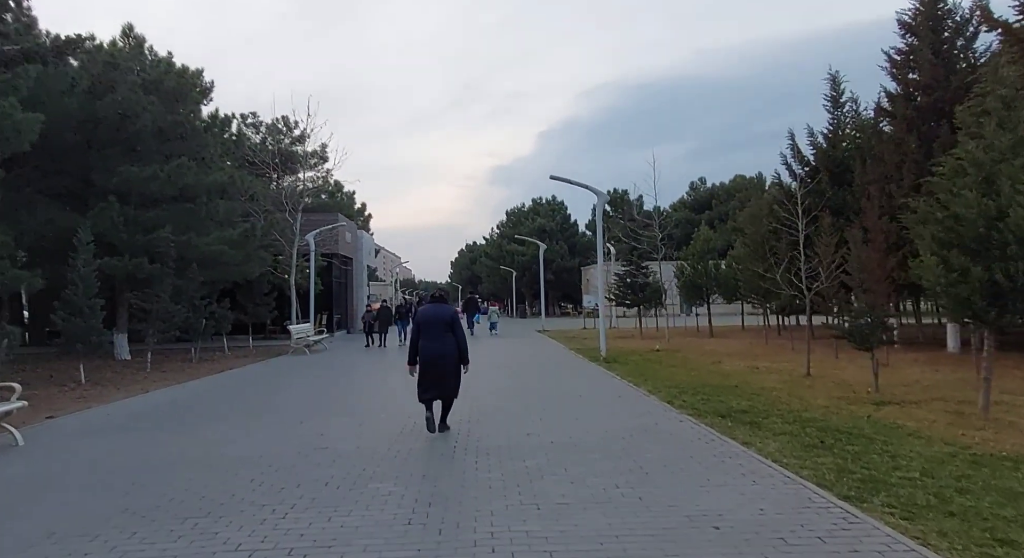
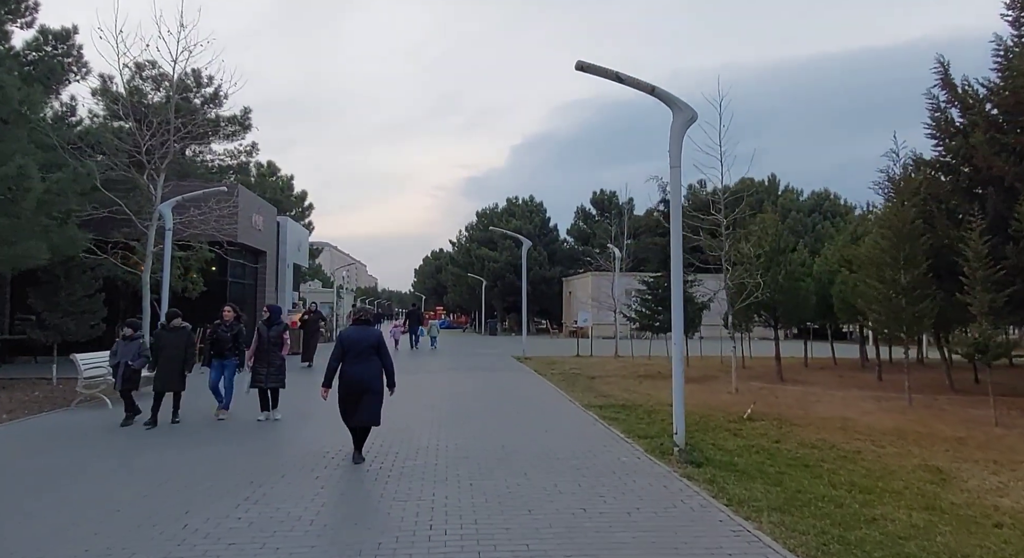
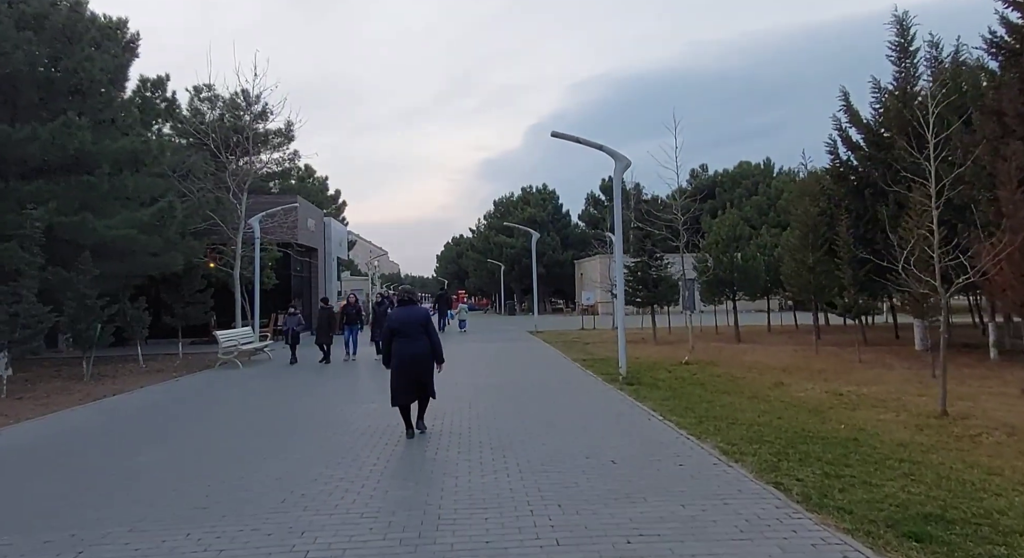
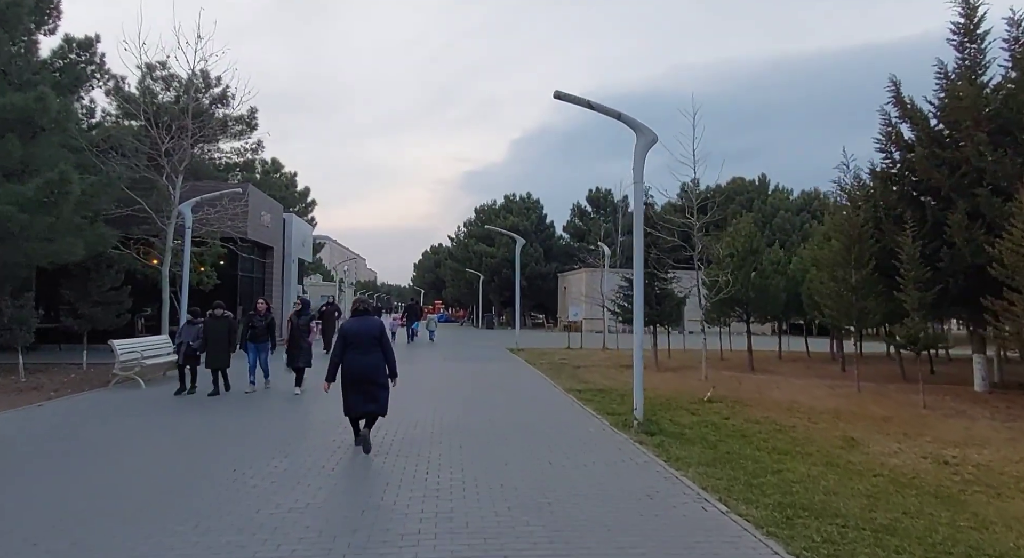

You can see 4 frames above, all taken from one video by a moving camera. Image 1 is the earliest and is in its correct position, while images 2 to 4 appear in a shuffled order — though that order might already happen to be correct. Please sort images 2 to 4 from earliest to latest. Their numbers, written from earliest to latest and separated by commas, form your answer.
3, 4, 2
